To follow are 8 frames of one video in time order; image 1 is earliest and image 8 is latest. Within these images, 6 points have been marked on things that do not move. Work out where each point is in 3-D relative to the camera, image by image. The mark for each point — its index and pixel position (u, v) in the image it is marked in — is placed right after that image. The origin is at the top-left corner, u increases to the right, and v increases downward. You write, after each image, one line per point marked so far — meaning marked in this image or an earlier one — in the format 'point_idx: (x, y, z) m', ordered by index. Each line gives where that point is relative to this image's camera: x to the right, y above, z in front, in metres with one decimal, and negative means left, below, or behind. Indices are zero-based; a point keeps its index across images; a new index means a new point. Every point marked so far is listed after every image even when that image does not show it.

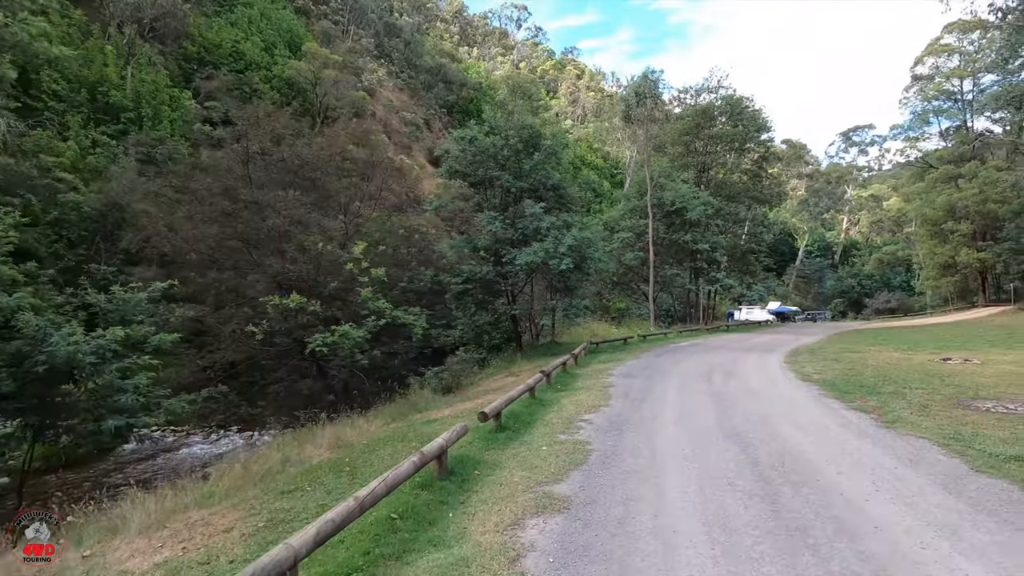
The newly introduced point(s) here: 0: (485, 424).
0: (-0.4, -1.8, +7.0) m
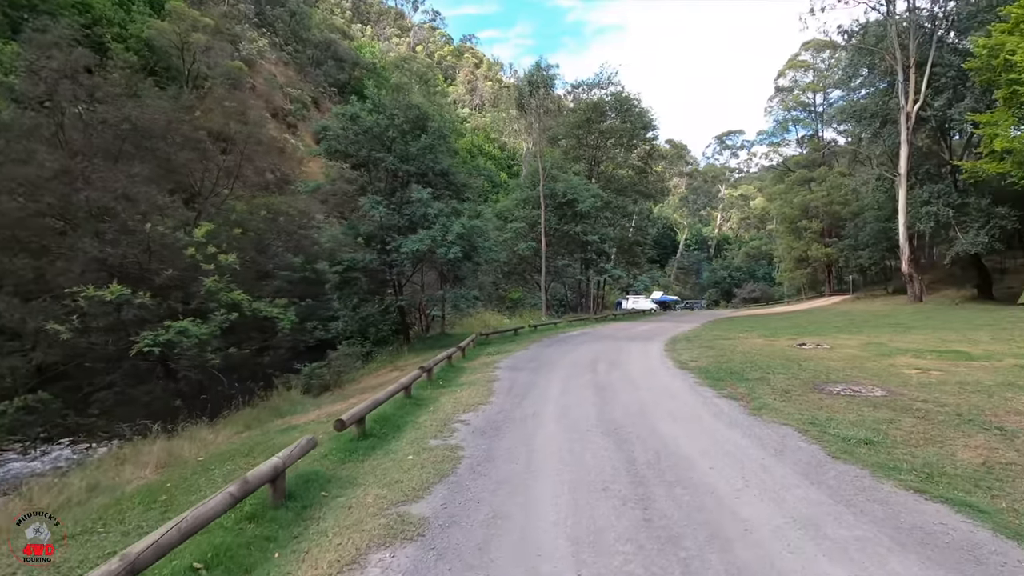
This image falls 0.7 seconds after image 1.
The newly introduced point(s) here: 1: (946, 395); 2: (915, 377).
0: (-1.9, -1.7, +6.2) m
1: (+6.6, -1.6, +8.2) m
2: (+7.4, -1.6, +9.8) m
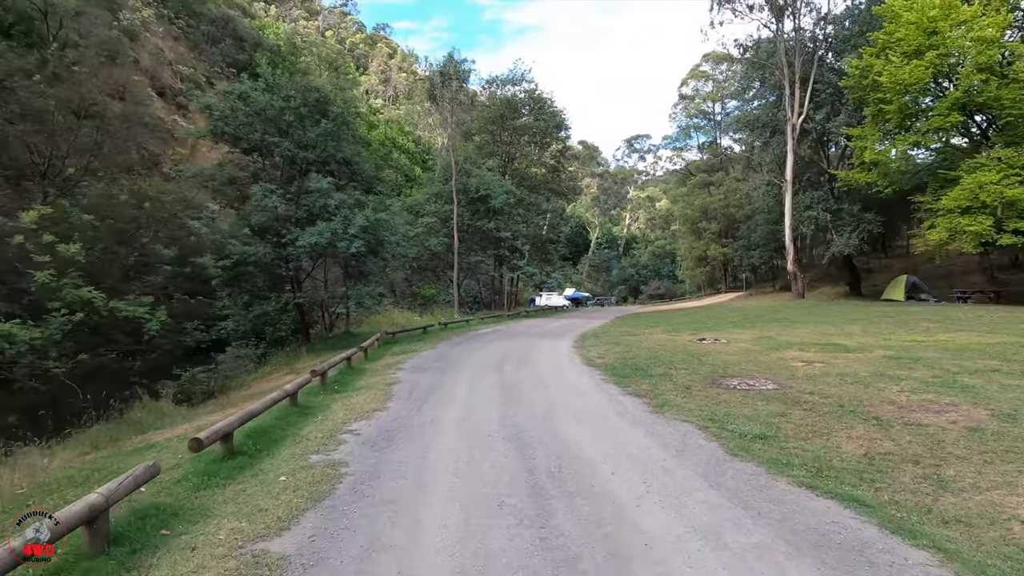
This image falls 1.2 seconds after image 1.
0: (-3.0, -1.6, +5.3) m
1: (+5.1, -1.6, +8.6) m
2: (+5.6, -1.6, +10.3) m
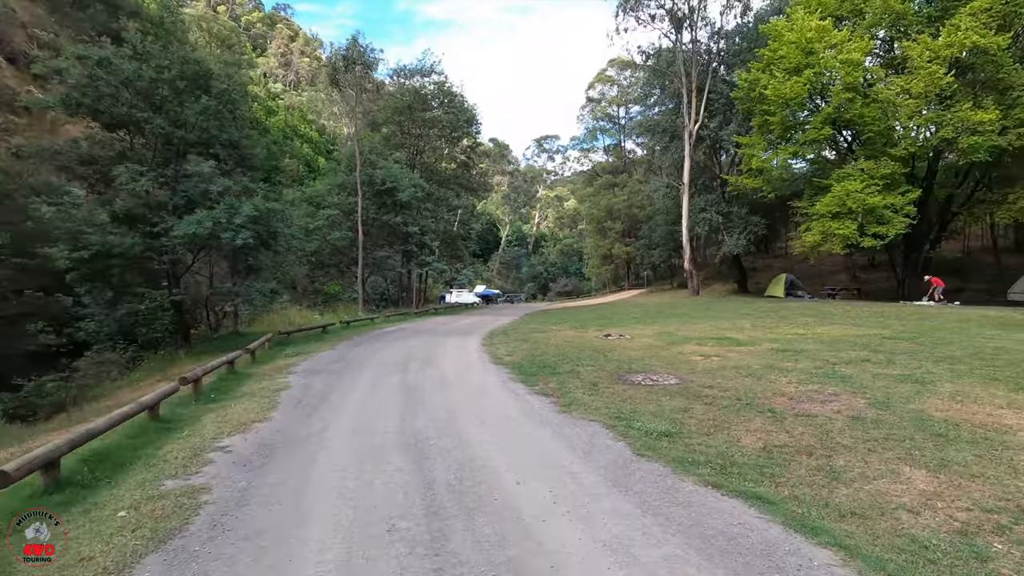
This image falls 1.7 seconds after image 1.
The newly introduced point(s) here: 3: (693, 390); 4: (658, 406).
0: (-3.9, -1.6, +4.3) m
1: (+3.6, -1.5, +8.9) m
2: (+3.8, -1.5, +10.7) m
3: (+2.8, -1.6, +8.2) m
4: (+2.0, -1.6, +7.3) m
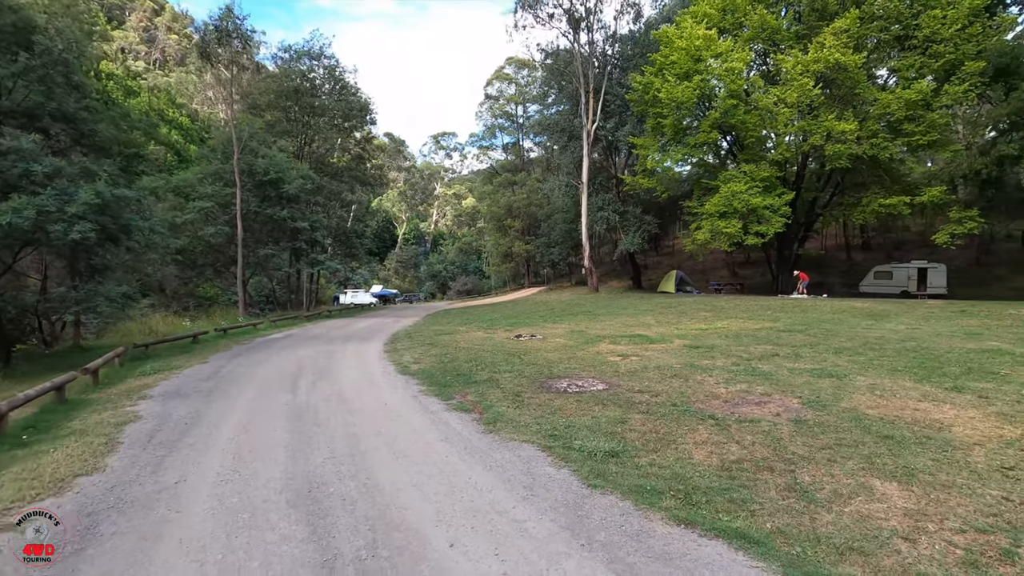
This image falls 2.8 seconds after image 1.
0: (-4.2, -1.6, +2.5) m
1: (+2.2, -1.5, +8.4) m
2: (+2.1, -1.5, +10.2) m
3: (+1.6, -1.5, +7.5) m
4: (+1.0, -1.6, +6.5) m
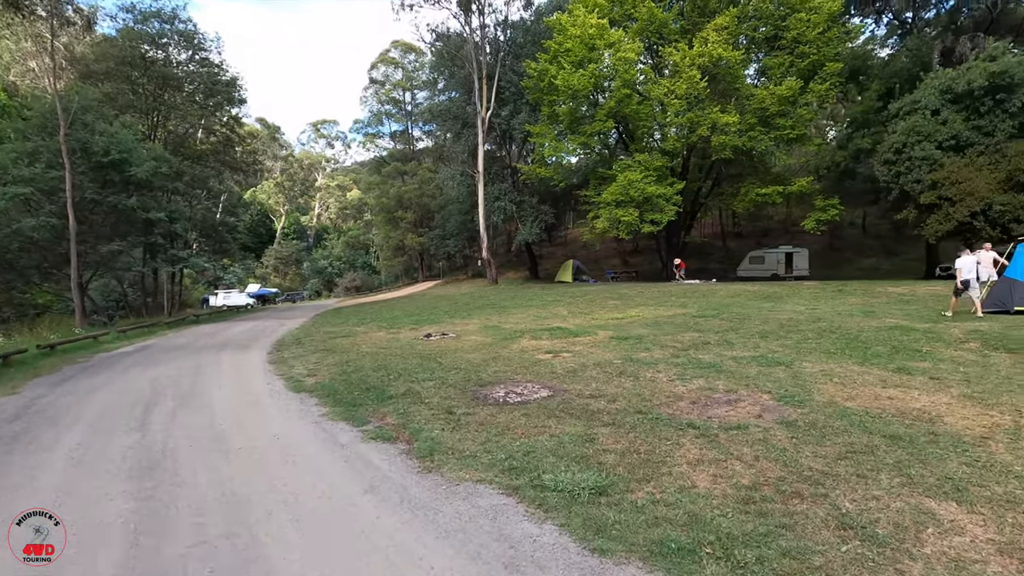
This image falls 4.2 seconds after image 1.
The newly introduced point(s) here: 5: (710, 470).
0: (-3.9, -1.8, +0.3) m
1: (+1.2, -1.3, +7.4) m
2: (+0.7, -1.3, +9.1) m
3: (+0.8, -1.4, +6.4) m
4: (+0.4, -1.5, +5.3) m
5: (+1.6, -1.5, +4.3) m
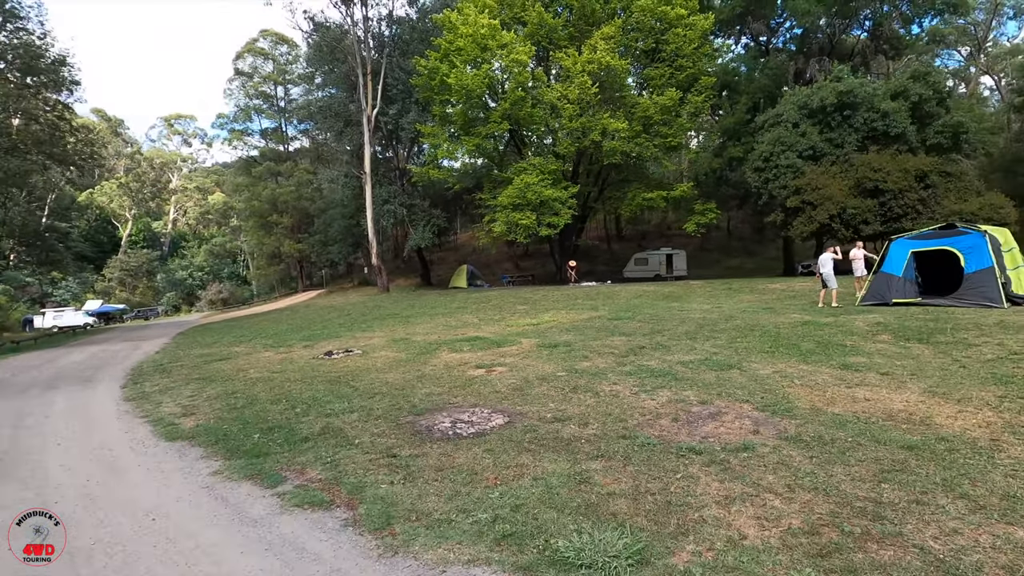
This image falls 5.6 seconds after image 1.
0: (-2.9, -1.9, -1.5) m
1: (+0.6, -1.4, +6.5) m
2: (-0.3, -1.4, +8.1) m
3: (+0.3, -1.5, +5.4) m
4: (+0.2, -1.5, +4.3) m
5: (+1.6, -1.5, +3.6) m
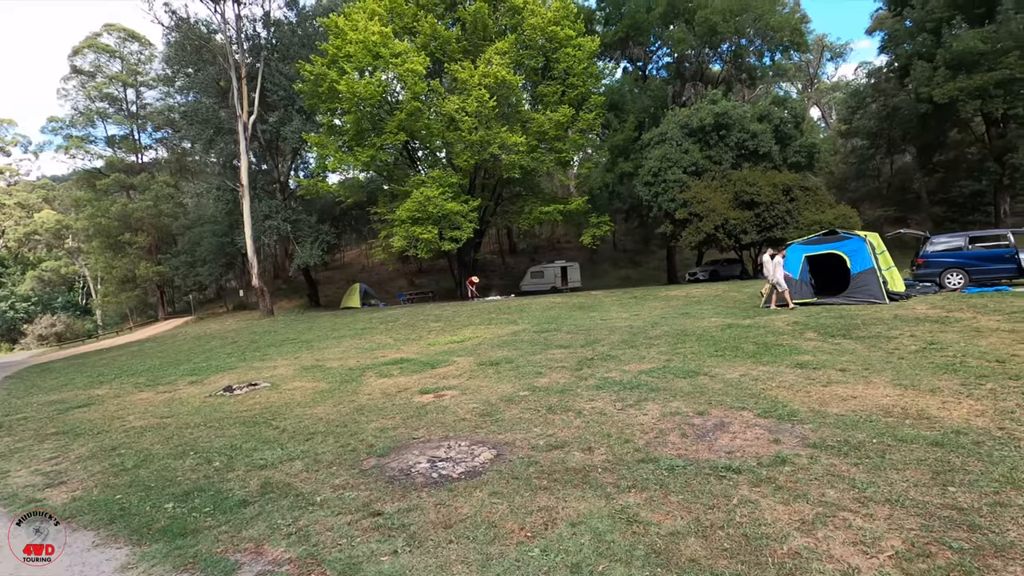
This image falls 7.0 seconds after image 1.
0: (-1.4, -1.8, -2.8) m
1: (+0.3, -1.5, +5.8) m
2: (-0.8, -1.6, +7.1) m
3: (+0.3, -1.5, +4.7) m
4: (+0.4, -1.6, +3.5) m
5: (+1.9, -1.5, +3.2) m
